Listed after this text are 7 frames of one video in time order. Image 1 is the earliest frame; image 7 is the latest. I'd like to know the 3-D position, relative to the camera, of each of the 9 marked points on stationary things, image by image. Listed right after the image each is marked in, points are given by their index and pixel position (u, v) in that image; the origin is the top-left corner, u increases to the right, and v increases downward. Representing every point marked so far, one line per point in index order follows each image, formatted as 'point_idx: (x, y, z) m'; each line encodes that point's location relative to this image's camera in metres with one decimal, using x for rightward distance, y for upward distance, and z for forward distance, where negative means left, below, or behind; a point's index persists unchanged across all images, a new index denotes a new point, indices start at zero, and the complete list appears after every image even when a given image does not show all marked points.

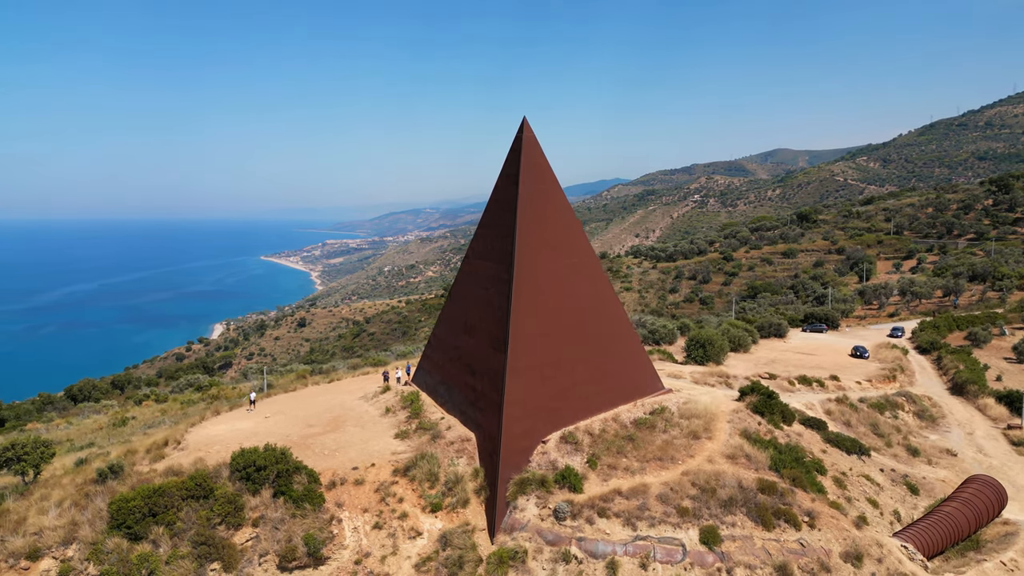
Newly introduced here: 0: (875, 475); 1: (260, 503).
0: (+9.0, -4.6, +10.9) m
1: (-4.0, -3.4, +7.1) m
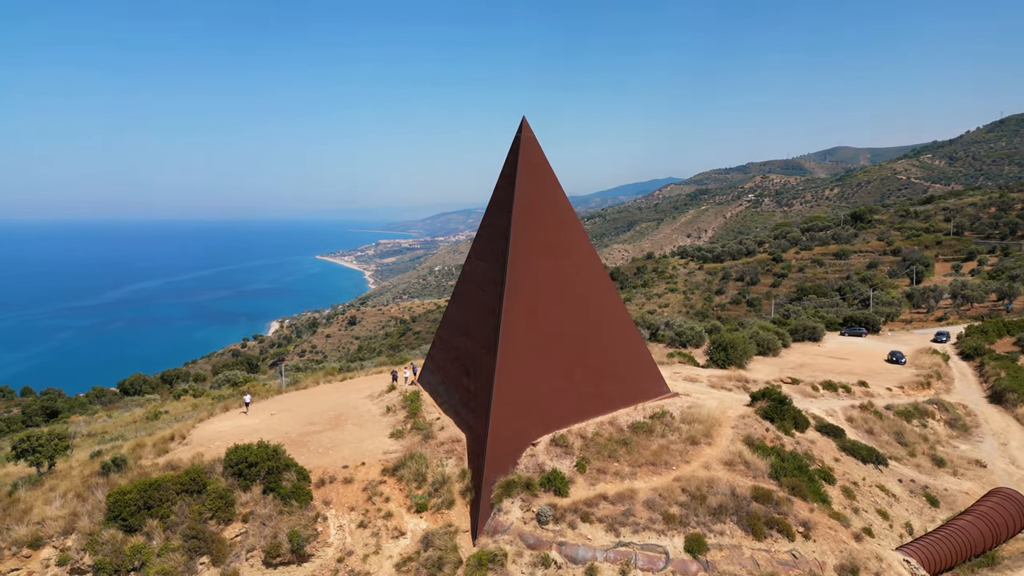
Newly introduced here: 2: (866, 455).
0: (+8.9, -4.6, +10.4) m
1: (-4.2, -3.4, +7.2) m
2: (+8.9, -4.1, +11.0) m
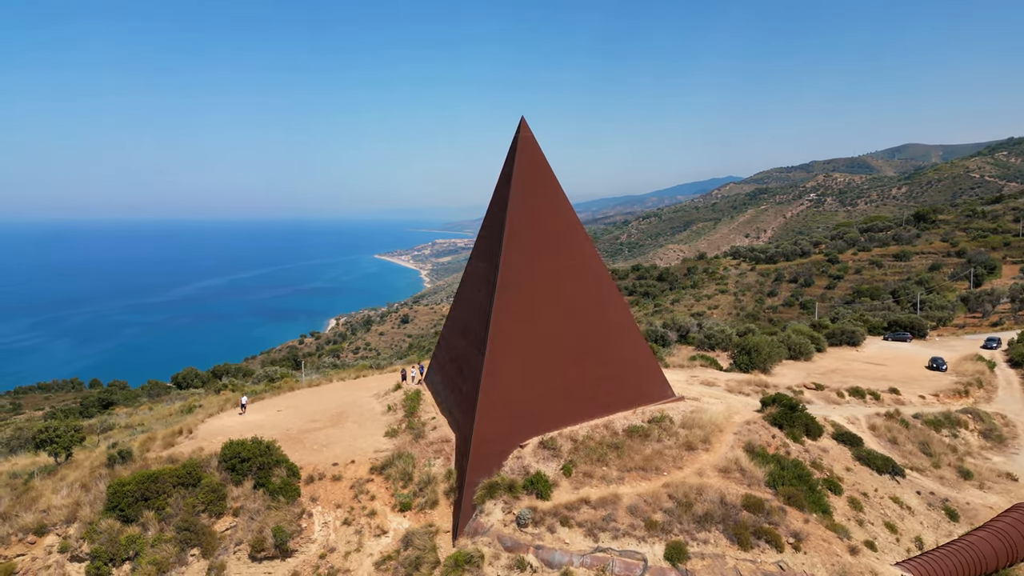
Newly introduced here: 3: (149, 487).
0: (+8.8, -4.7, +10.0) m
1: (-4.4, -3.4, +7.3) m
2: (+8.8, -4.1, +10.5) m
3: (-5.9, -3.2, +7.3) m
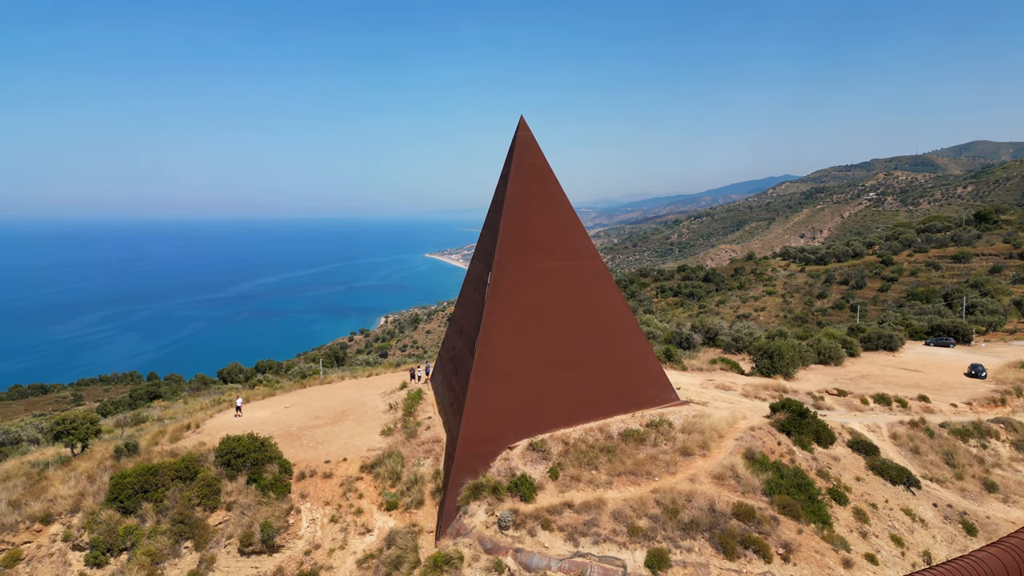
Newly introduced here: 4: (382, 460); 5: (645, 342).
0: (+8.7, -4.8, +9.6) m
1: (-4.6, -3.3, +7.5) m
2: (+8.7, -4.2, +10.2) m
3: (-6.1, -3.2, +7.5) m
4: (-2.3, -3.0, +7.8) m
5: (+2.8, -1.1, +9.3) m
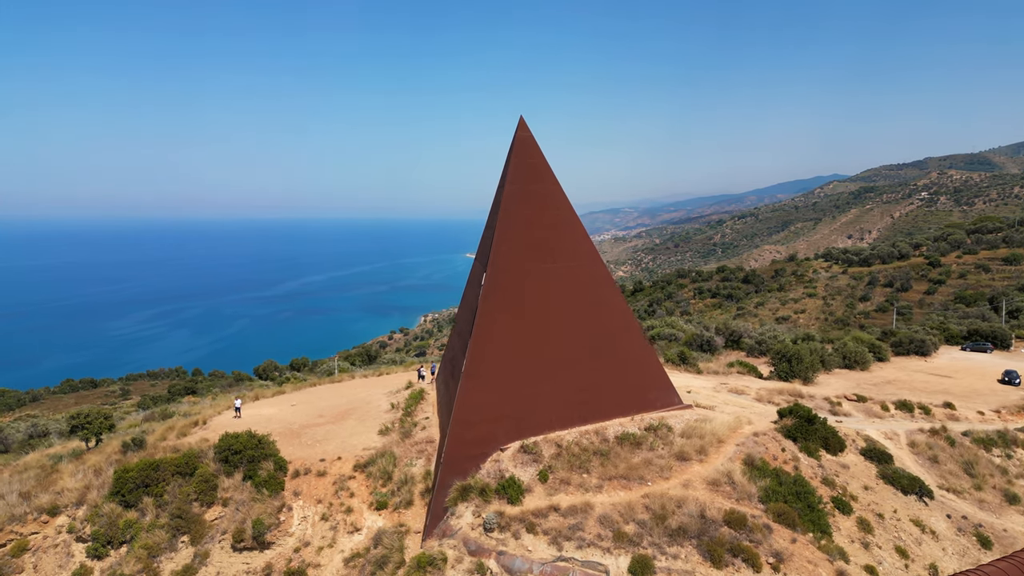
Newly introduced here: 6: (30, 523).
0: (+8.7, -4.9, +9.3) m
1: (-4.8, -3.3, +7.6) m
2: (+8.6, -4.3, +9.9) m
3: (-6.2, -3.2, +7.6) m
4: (-2.4, -3.0, +7.8) m
5: (+2.7, -1.2, +9.2) m
6: (-8.2, -4.0, +7.6) m
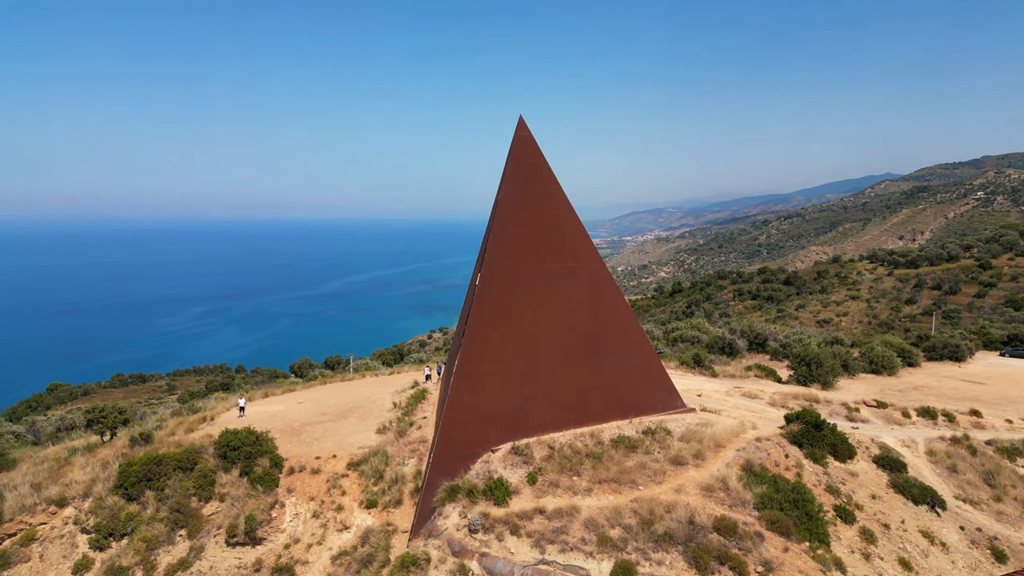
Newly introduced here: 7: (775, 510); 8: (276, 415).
0: (+8.5, -4.9, +9.0) m
1: (-4.9, -3.3, +7.8) m
2: (+8.6, -4.4, +9.6) m
3: (-6.3, -3.2, +7.8) m
4: (-2.5, -3.0, +7.9) m
5: (+2.6, -1.2, +9.1) m
6: (-8.3, -4.0, +7.9) m
7: (+4.1, -3.4, +6.9) m
8: (-6.4, -3.4, +12.0) m
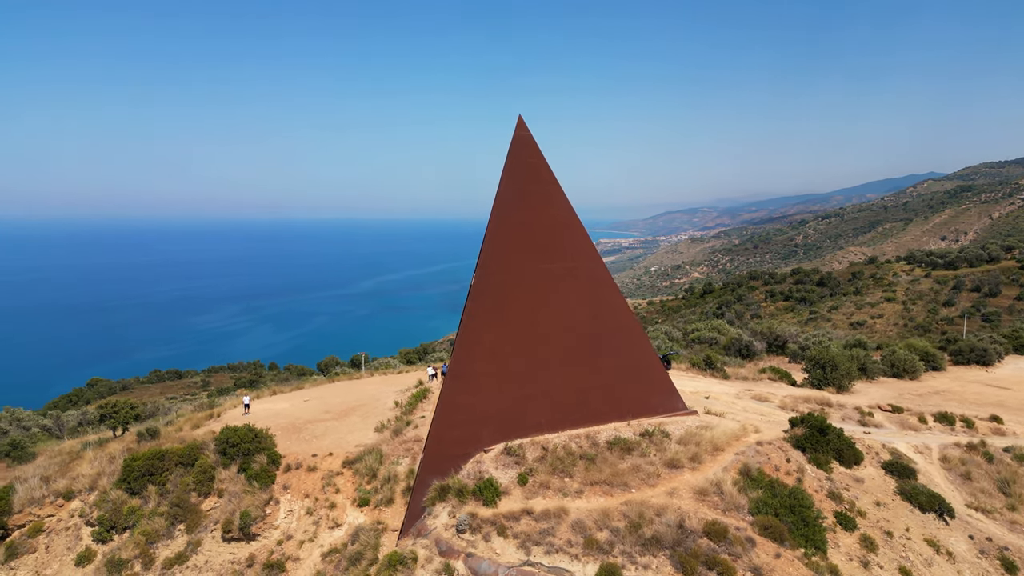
0: (+8.4, -5.0, +8.8) m
1: (-5.0, -3.3, +7.9) m
2: (+8.5, -4.5, +9.4) m
3: (-6.4, -3.2, +8.0) m
4: (-2.6, -3.0, +8.0) m
5: (+2.5, -1.2, +9.0) m
6: (-8.5, -3.9, +8.1) m
7: (+3.9, -3.5, +6.9) m
8: (-6.4, -3.4, +12.2) m
